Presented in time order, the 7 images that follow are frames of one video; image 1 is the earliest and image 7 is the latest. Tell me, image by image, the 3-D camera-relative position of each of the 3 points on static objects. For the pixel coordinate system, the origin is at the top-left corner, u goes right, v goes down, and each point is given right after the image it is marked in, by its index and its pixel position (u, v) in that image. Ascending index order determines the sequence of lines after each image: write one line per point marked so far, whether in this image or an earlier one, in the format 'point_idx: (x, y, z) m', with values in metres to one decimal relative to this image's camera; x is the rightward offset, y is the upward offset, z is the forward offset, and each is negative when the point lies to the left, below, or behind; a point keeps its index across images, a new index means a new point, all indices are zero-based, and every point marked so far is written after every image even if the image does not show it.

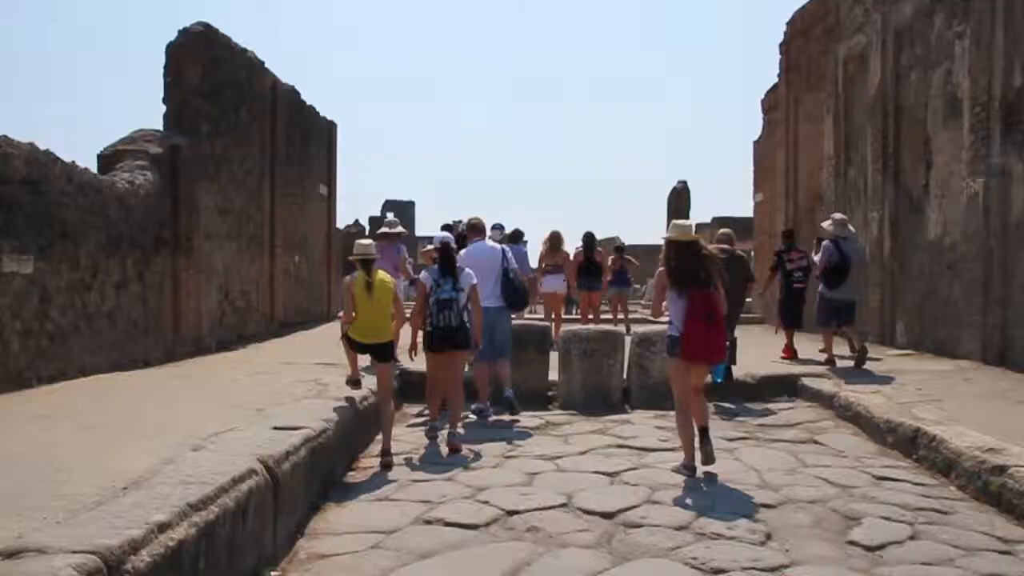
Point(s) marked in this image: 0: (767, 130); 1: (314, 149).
0: (+4.5, +2.8, +19.5) m
1: (-3.1, +2.2, +16.9) m
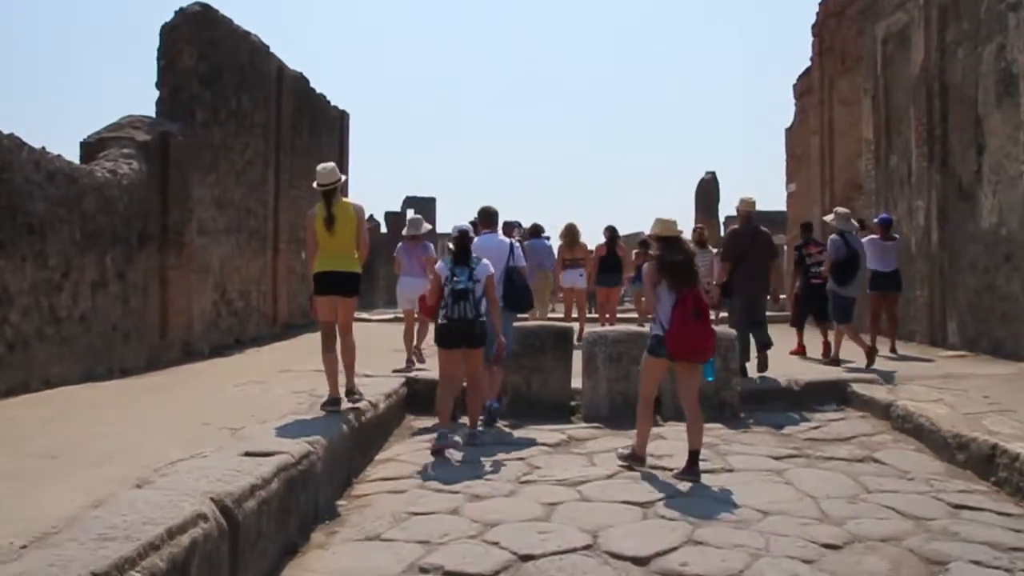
0: (+4.9, +2.9, +18.5) m
1: (-2.8, +2.2, +16.1) m
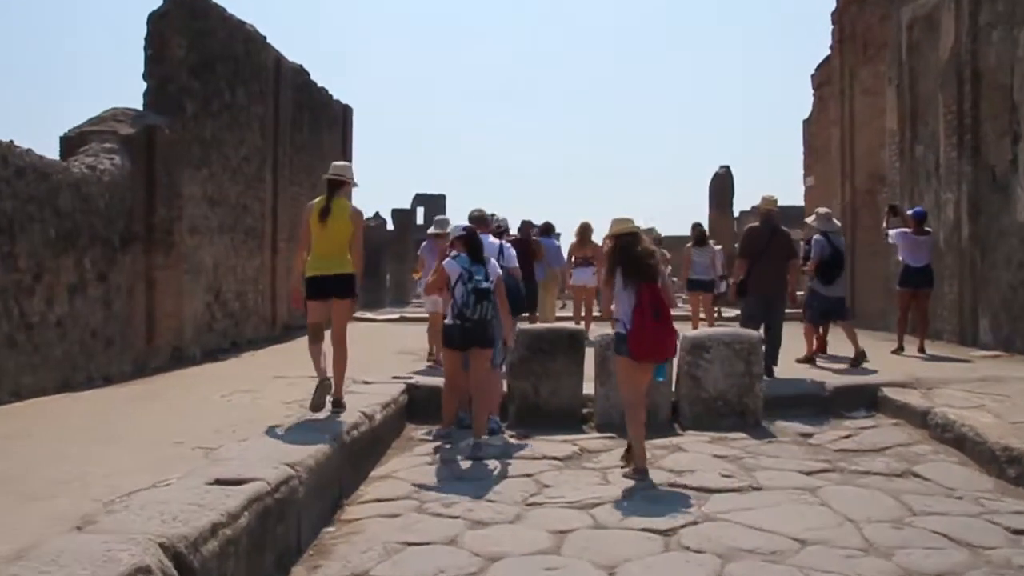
0: (+5.0, +3.0, +17.9) m
1: (-2.7, +2.2, +15.6) m
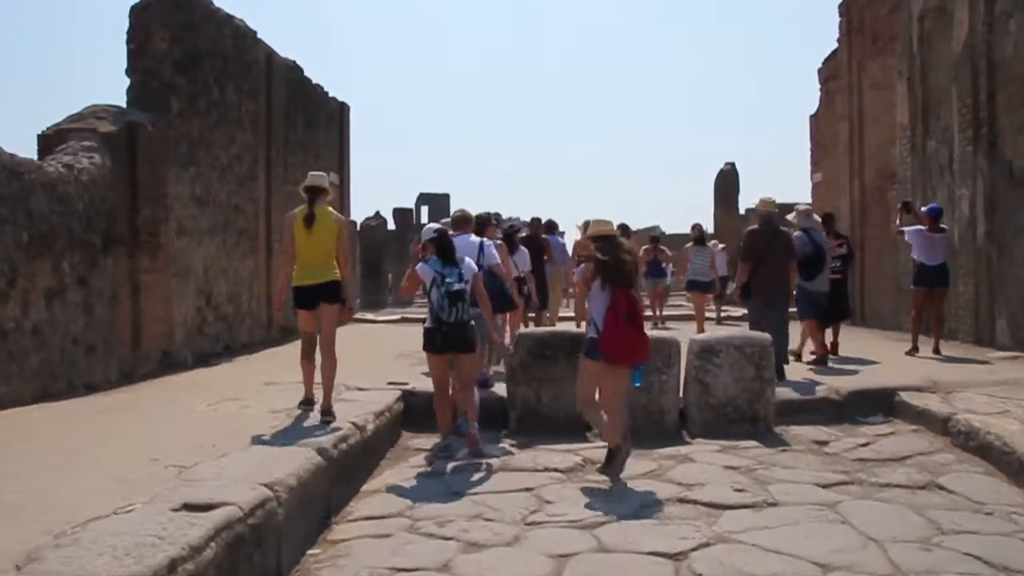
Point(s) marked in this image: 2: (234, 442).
0: (+5.0, +3.0, +17.5) m
1: (-2.6, +2.2, +15.2) m
2: (-1.4, -0.8, +5.5) m
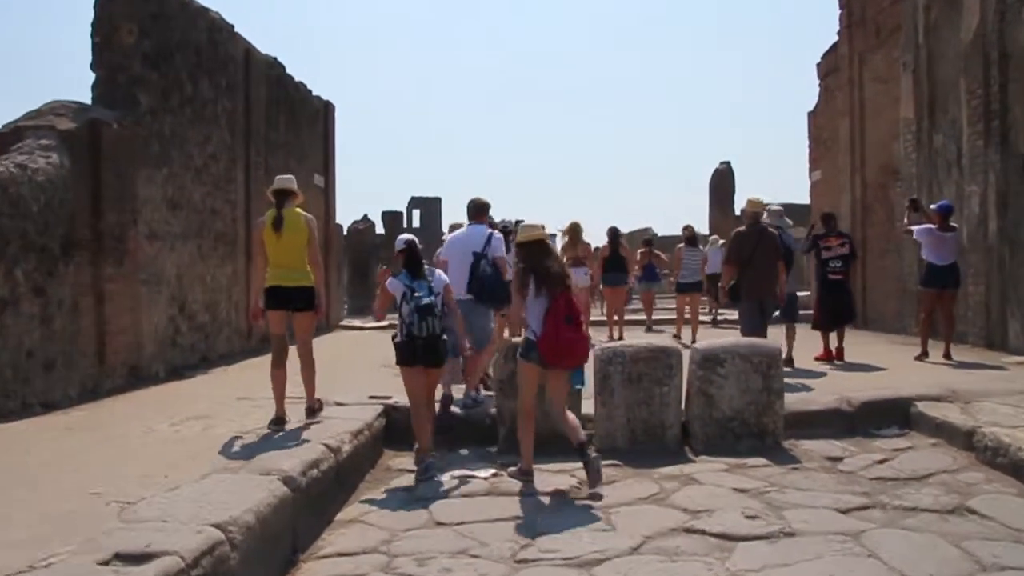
0: (+4.9, +3.0, +17.0) m
1: (-2.8, +2.1, +14.7) m
2: (-1.4, -0.8, +4.9) m
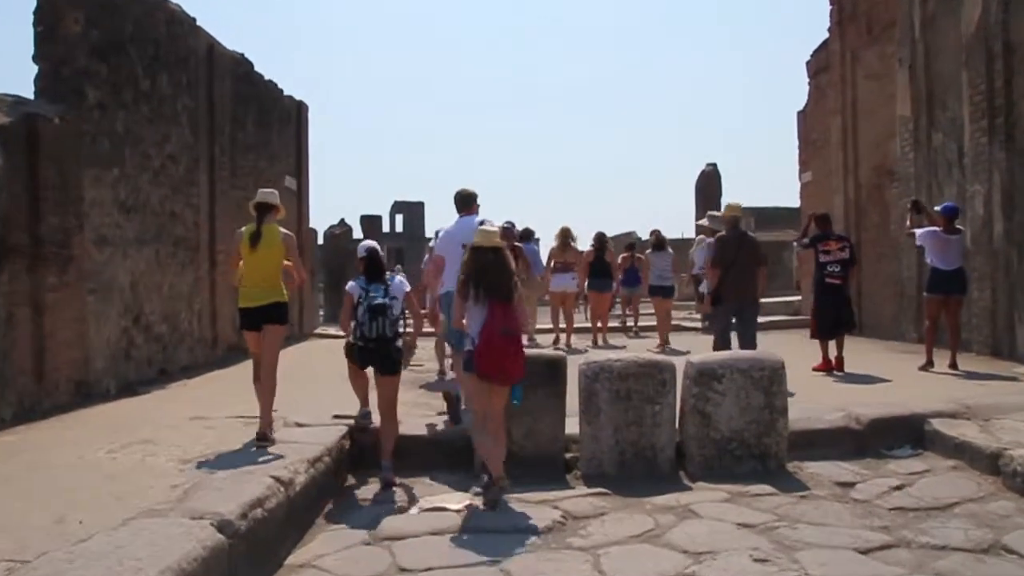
0: (+4.6, +2.9, +16.5) m
1: (-3.0, +2.0, +14.0) m
2: (-1.5, -0.9, +4.3) m
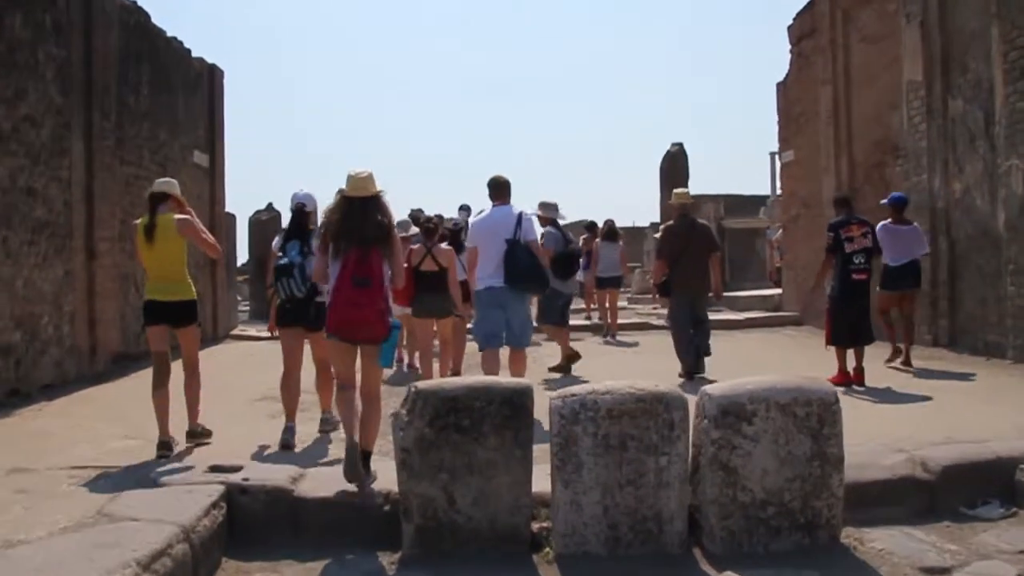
0: (+3.9, +3.0, +14.7) m
1: (-3.6, +2.0, +11.9) m
2: (-1.7, -0.9, +2.3) m
